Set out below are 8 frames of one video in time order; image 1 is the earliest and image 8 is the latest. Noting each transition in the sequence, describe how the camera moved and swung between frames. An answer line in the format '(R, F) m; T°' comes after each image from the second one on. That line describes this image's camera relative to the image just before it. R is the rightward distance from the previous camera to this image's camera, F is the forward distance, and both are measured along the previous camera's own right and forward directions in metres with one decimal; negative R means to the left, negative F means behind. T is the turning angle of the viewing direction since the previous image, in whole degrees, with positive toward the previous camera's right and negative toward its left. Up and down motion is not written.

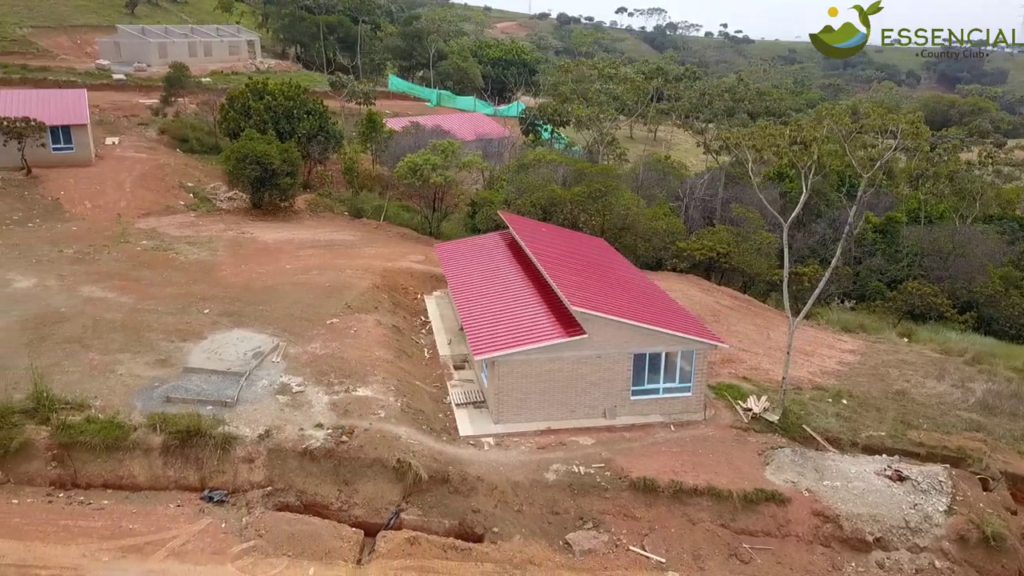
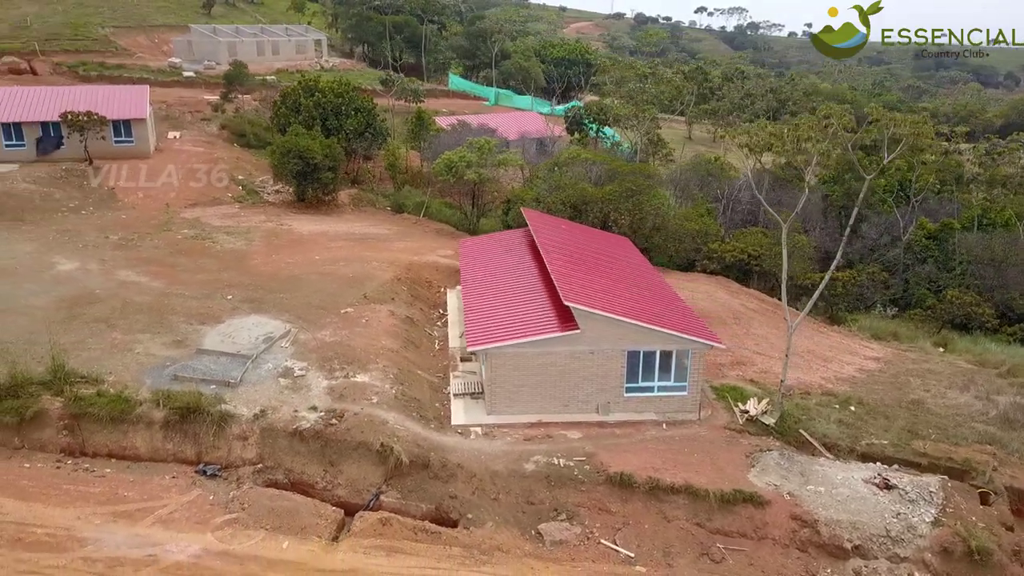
(+1.9, -0.3) m; -5°
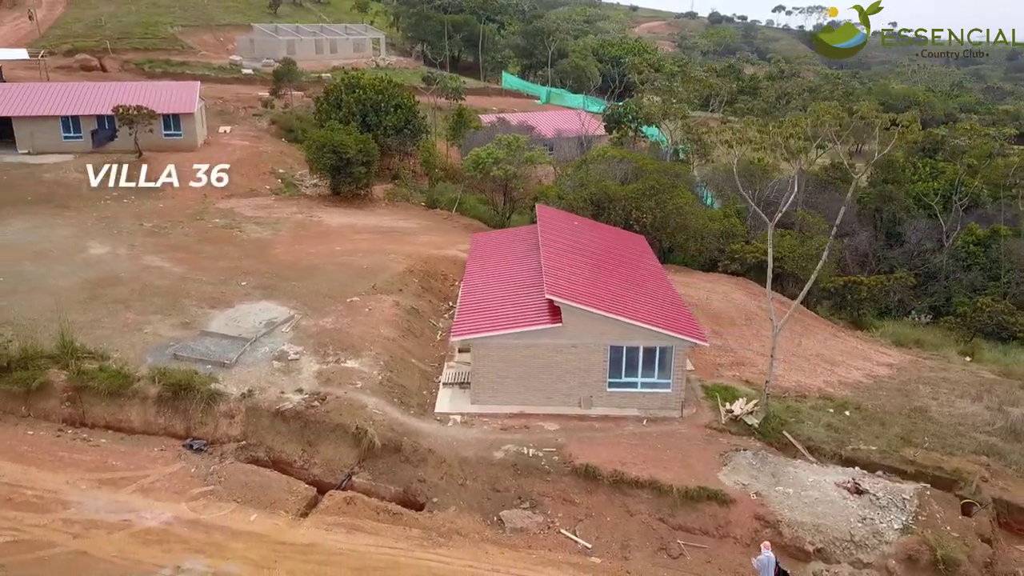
(+2.1, -0.2) m; -5°
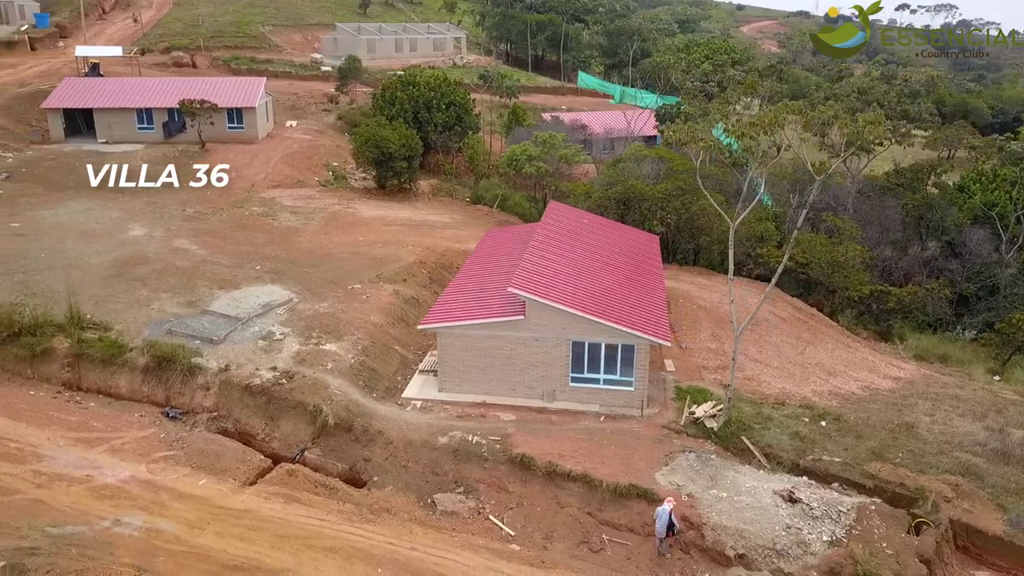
(+3.4, -0.2) m; -7°
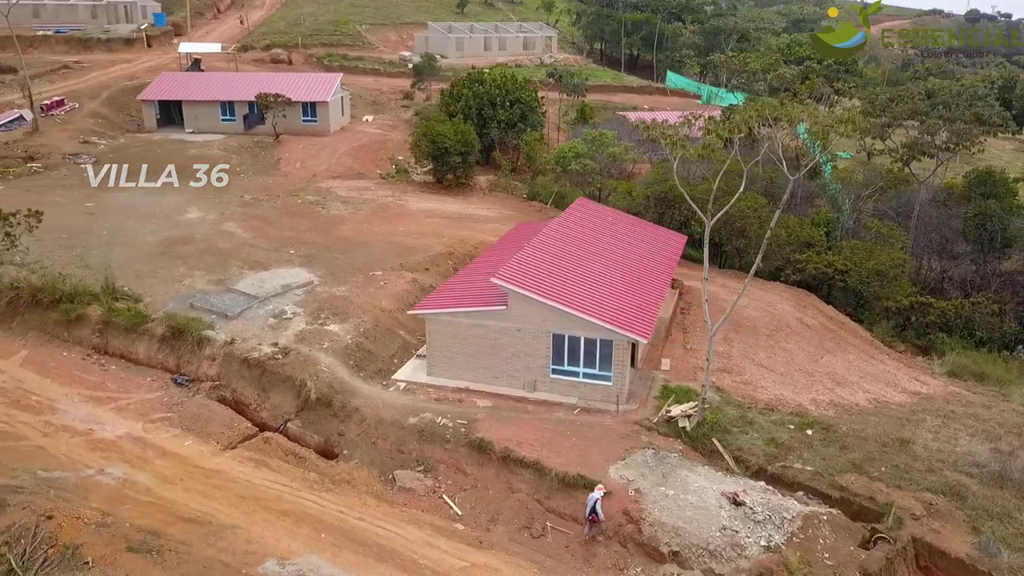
(+3.2, -0.3) m; -8°
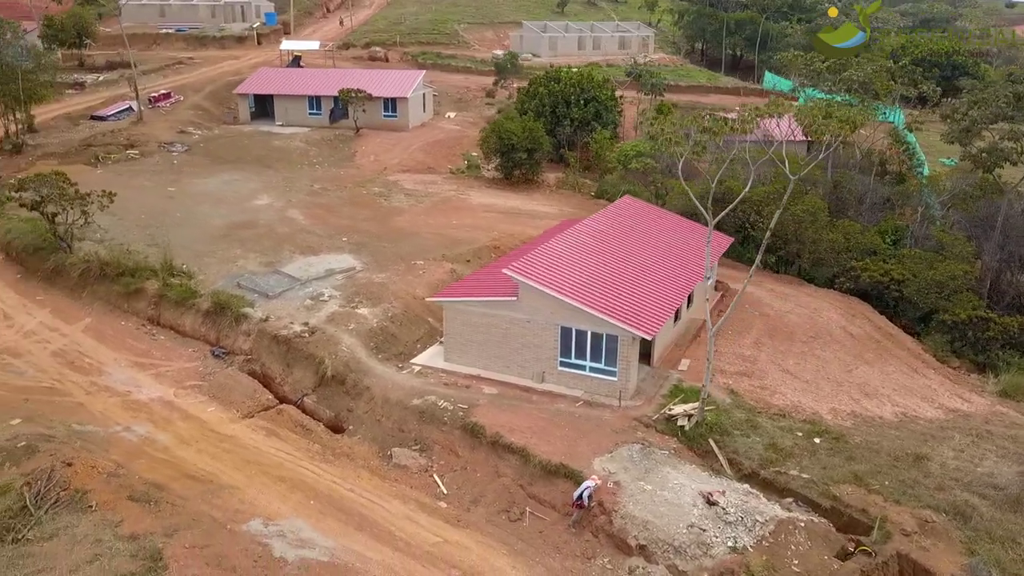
(+2.5, -0.3) m; -8°
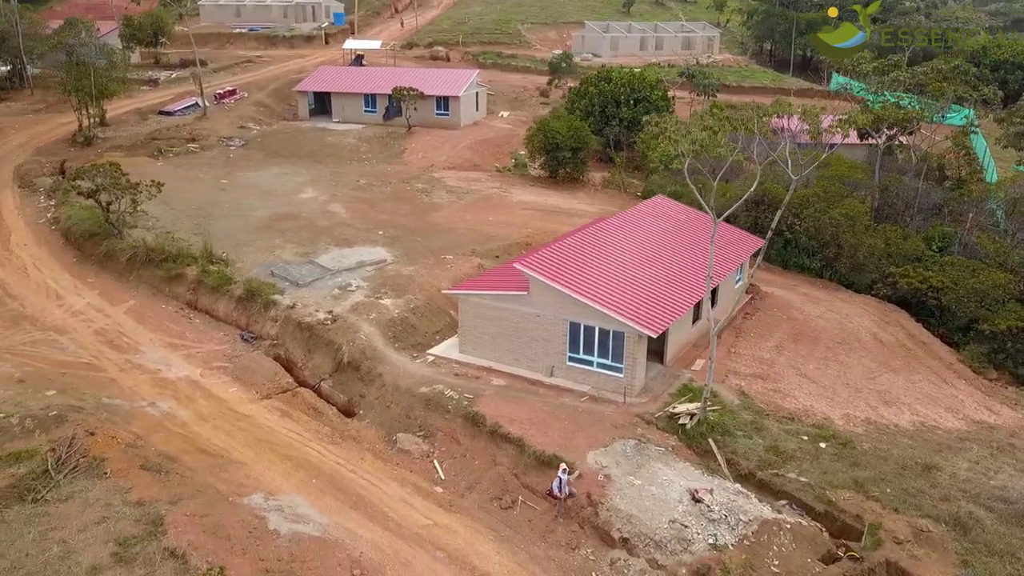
(+1.6, -0.3) m; -5°
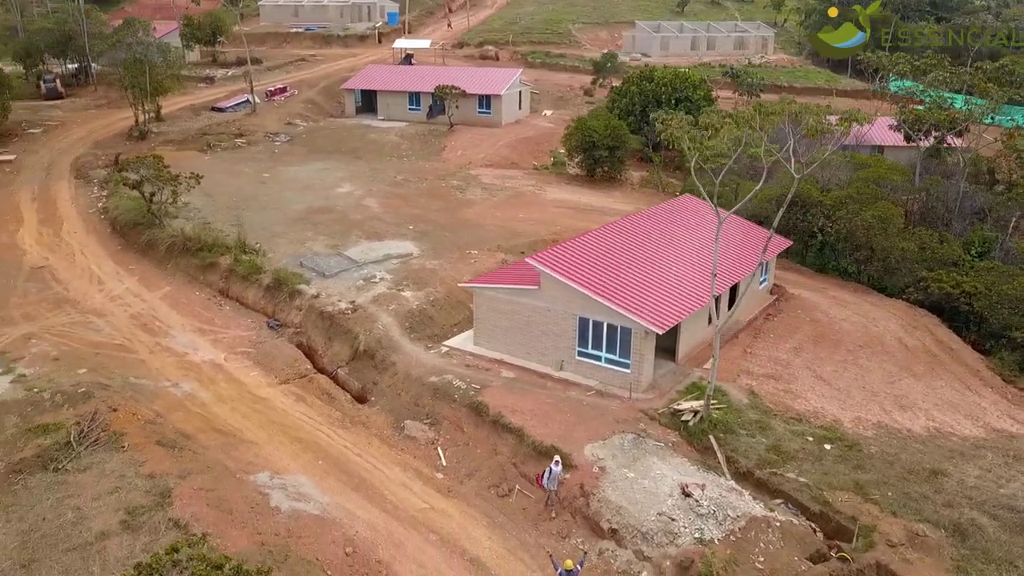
(+1.2, -0.3) m; -4°
